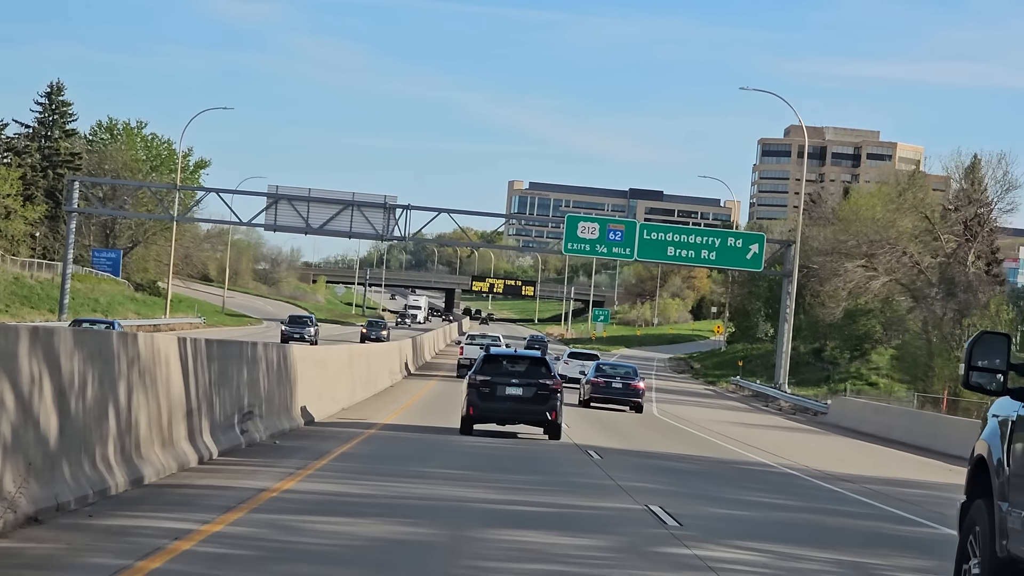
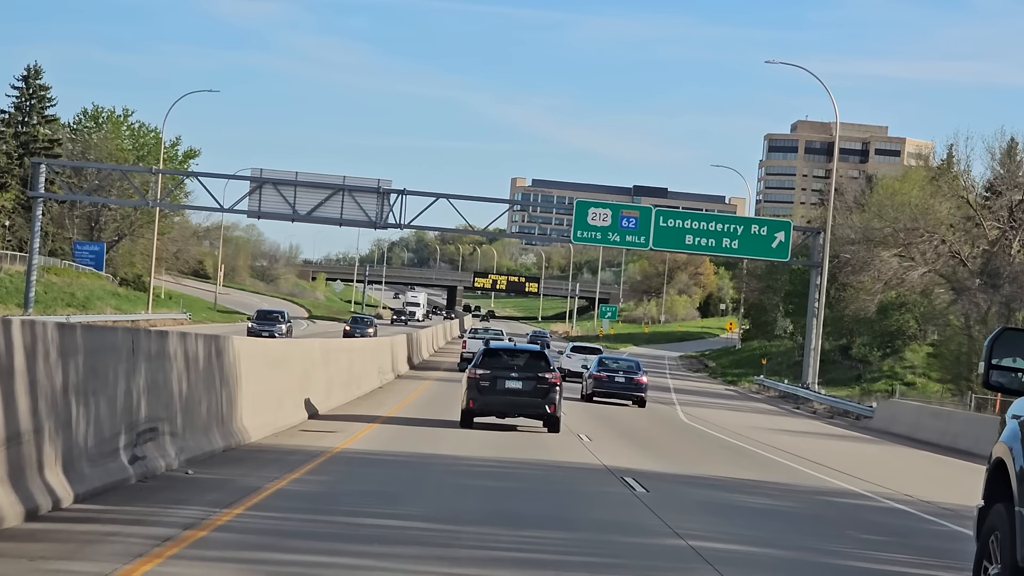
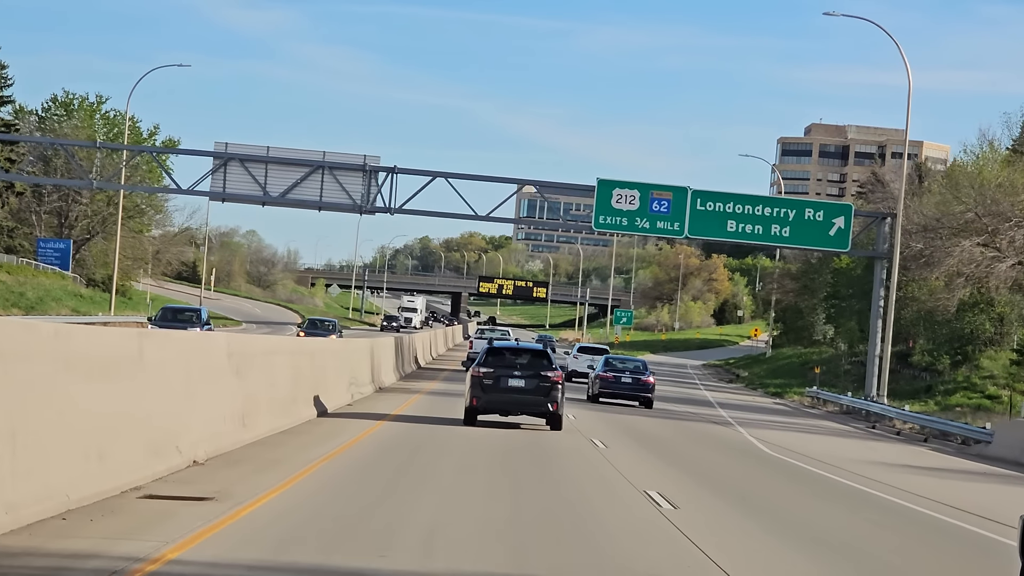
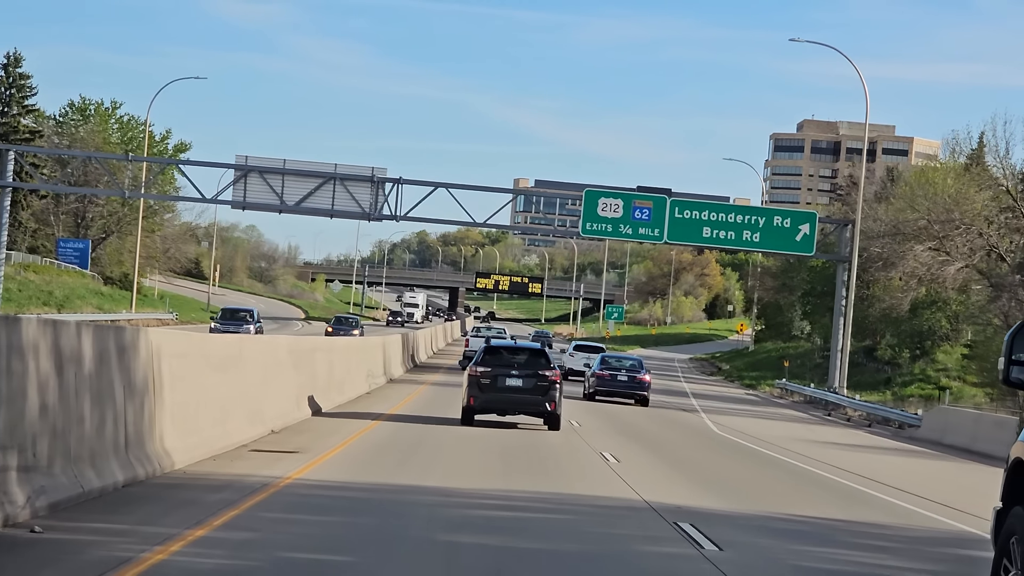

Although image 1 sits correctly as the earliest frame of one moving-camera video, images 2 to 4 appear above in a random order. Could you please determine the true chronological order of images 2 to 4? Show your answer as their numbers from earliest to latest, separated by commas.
2, 4, 3
